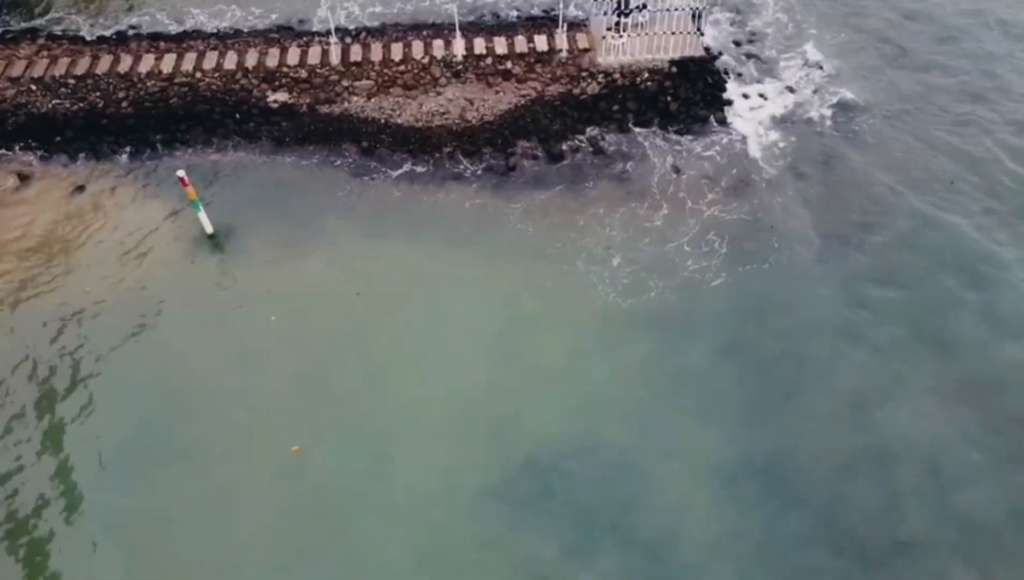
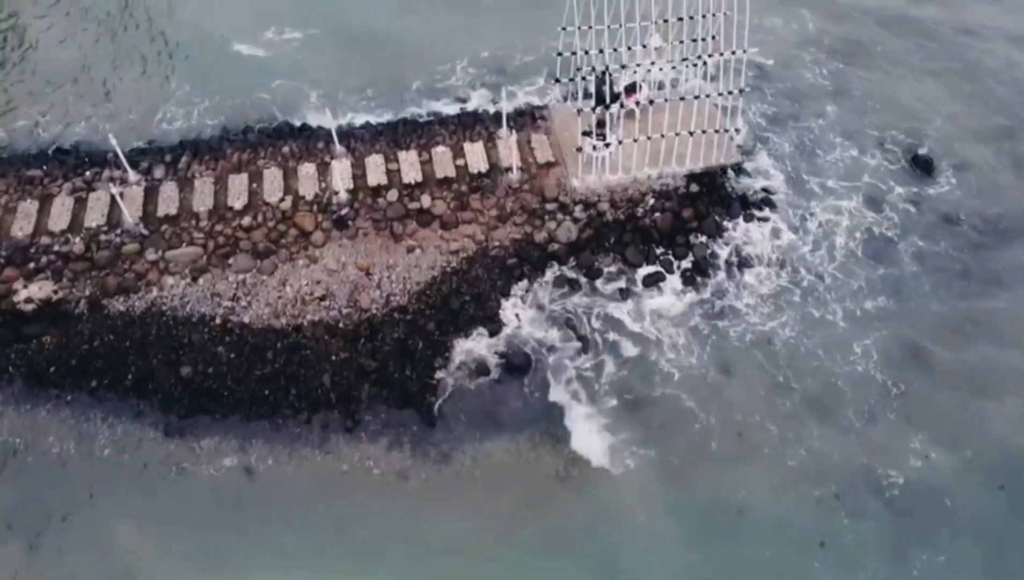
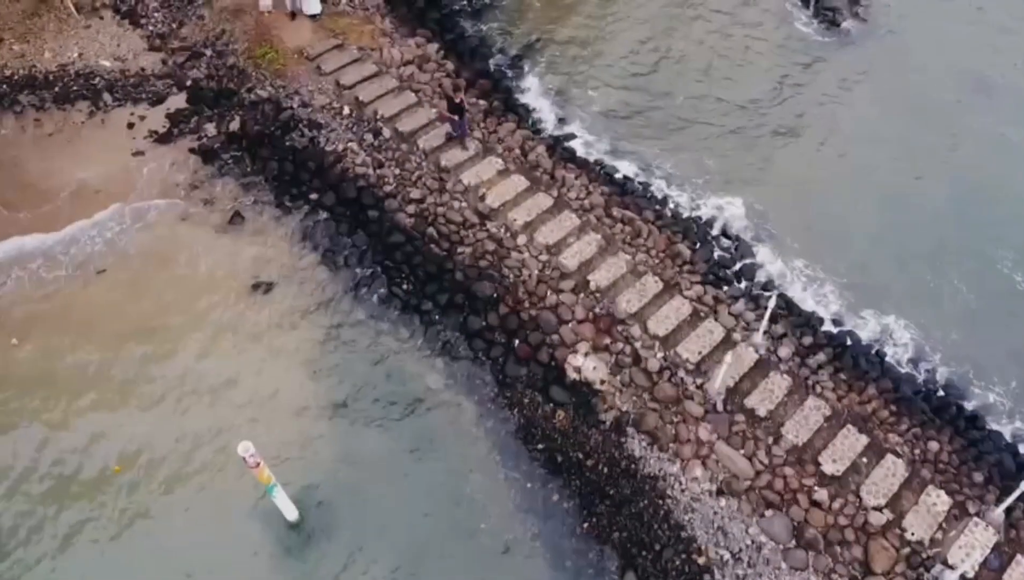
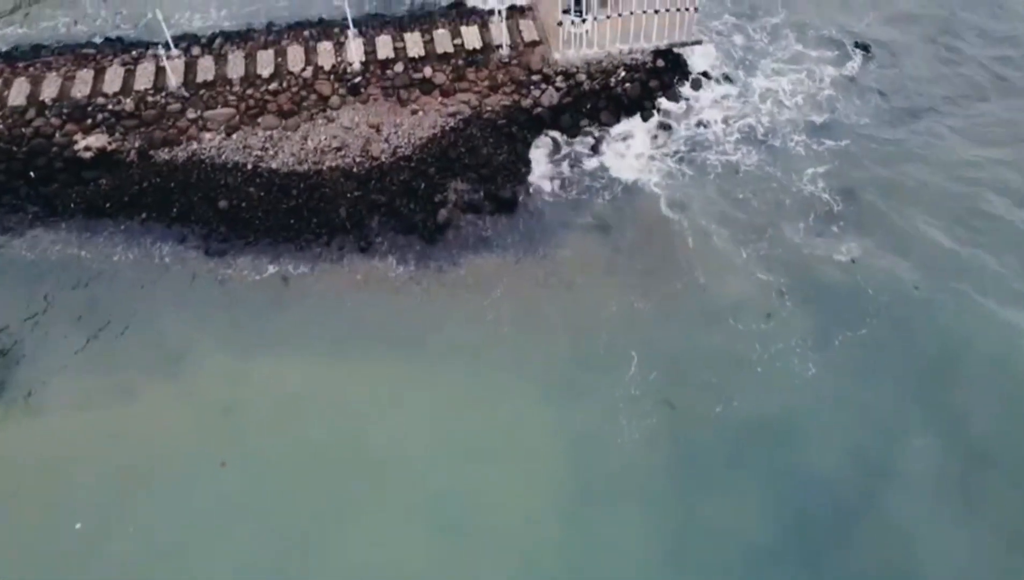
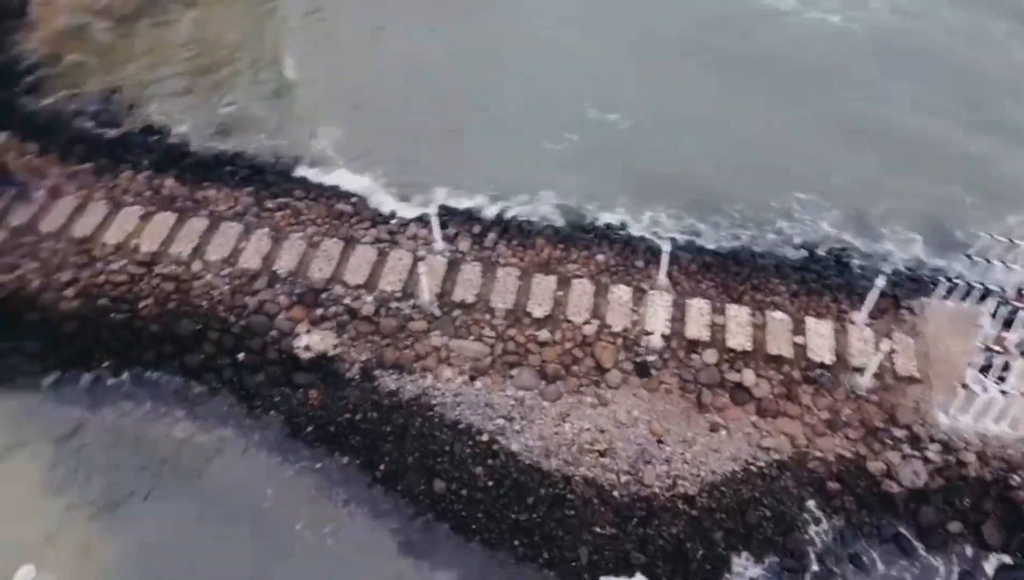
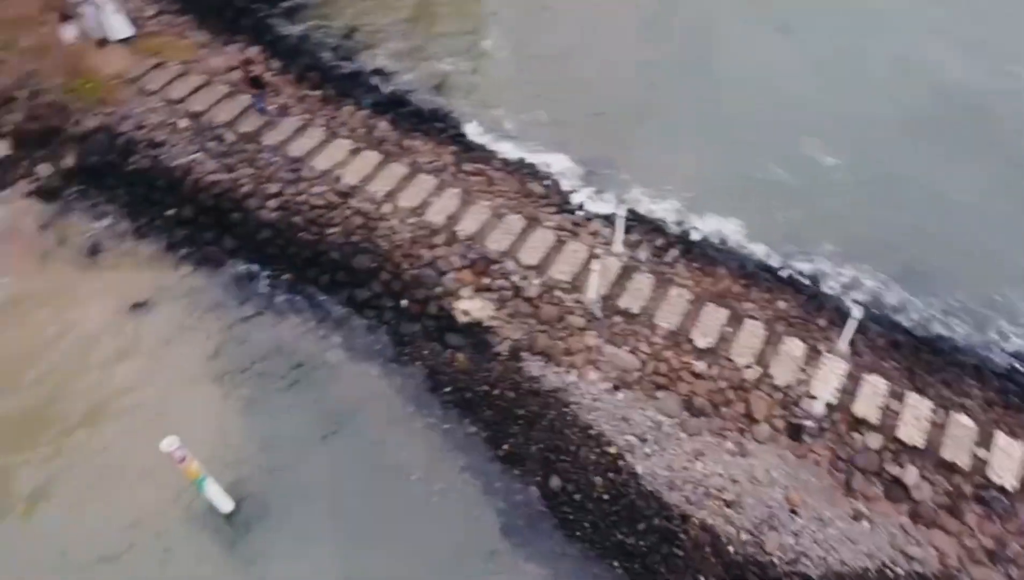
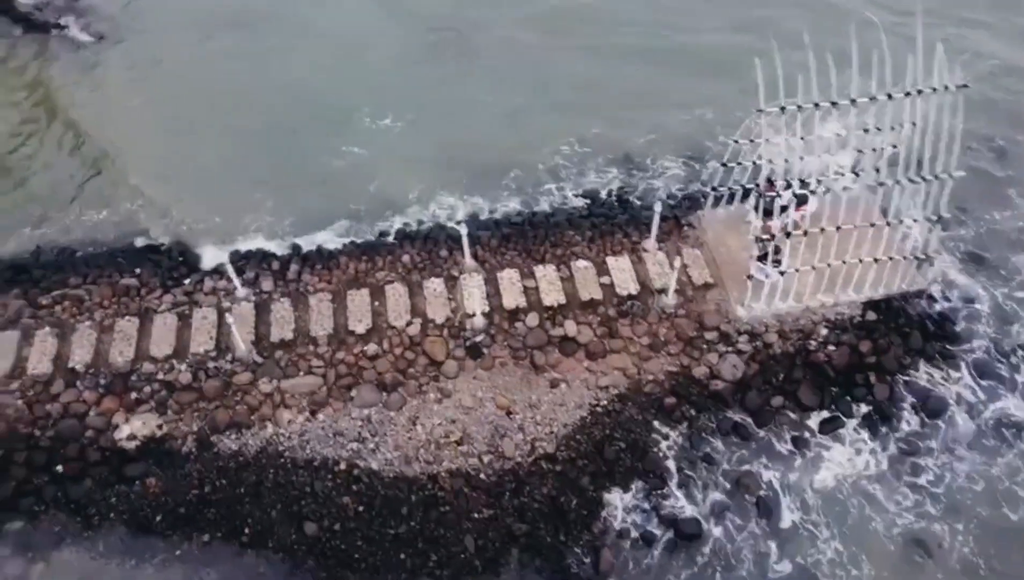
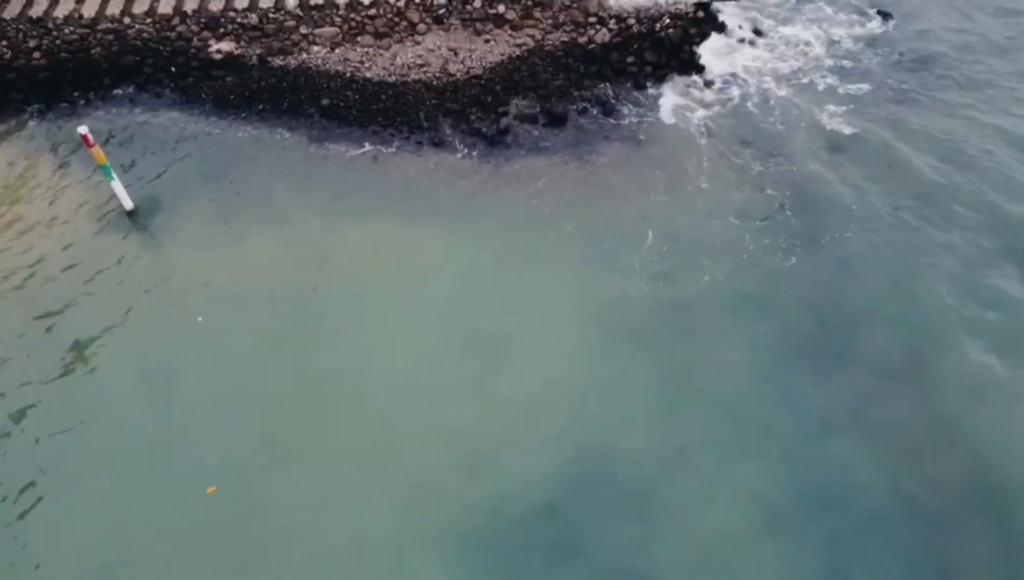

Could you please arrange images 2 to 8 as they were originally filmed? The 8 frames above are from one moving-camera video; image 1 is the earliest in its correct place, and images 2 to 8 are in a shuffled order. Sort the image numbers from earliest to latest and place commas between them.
8, 4, 2, 7, 5, 6, 3
